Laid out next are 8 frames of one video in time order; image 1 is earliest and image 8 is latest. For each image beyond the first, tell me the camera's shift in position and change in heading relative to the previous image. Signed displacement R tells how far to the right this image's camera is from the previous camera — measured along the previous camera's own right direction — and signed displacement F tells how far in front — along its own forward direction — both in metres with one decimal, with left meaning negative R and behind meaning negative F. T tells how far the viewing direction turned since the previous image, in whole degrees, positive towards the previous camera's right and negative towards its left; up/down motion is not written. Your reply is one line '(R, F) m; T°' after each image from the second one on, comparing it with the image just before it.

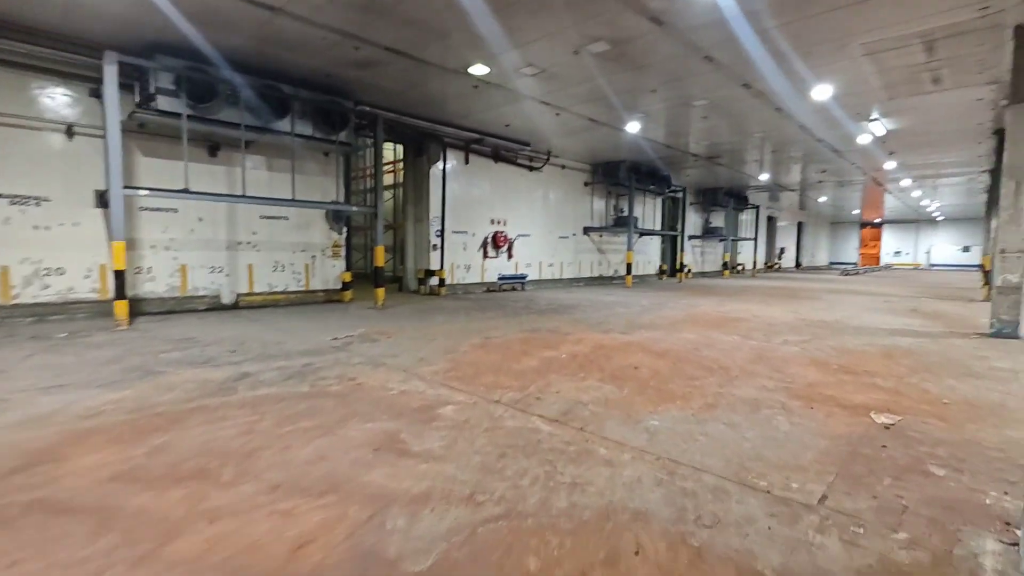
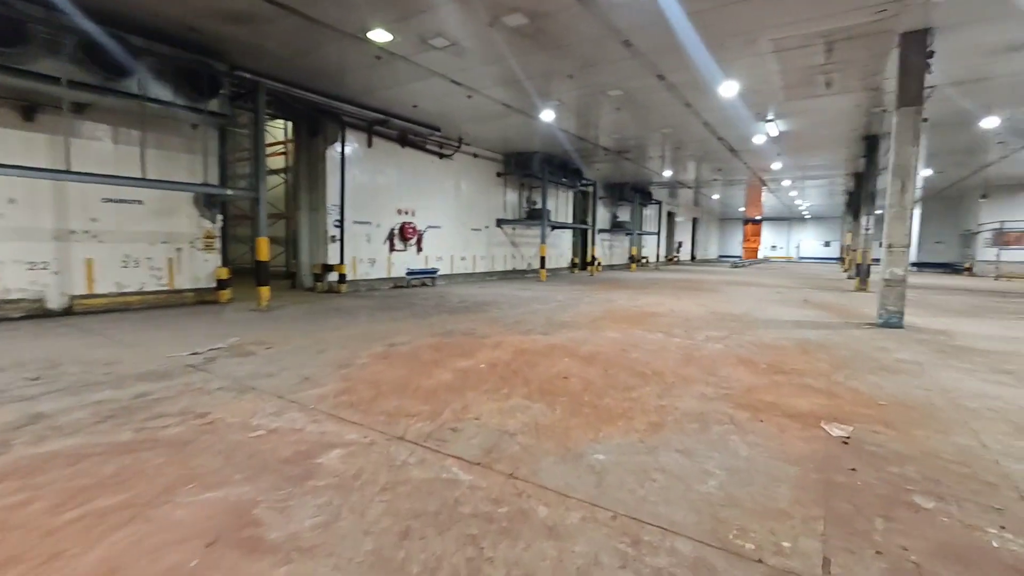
(0.0, +0.6) m; +11°
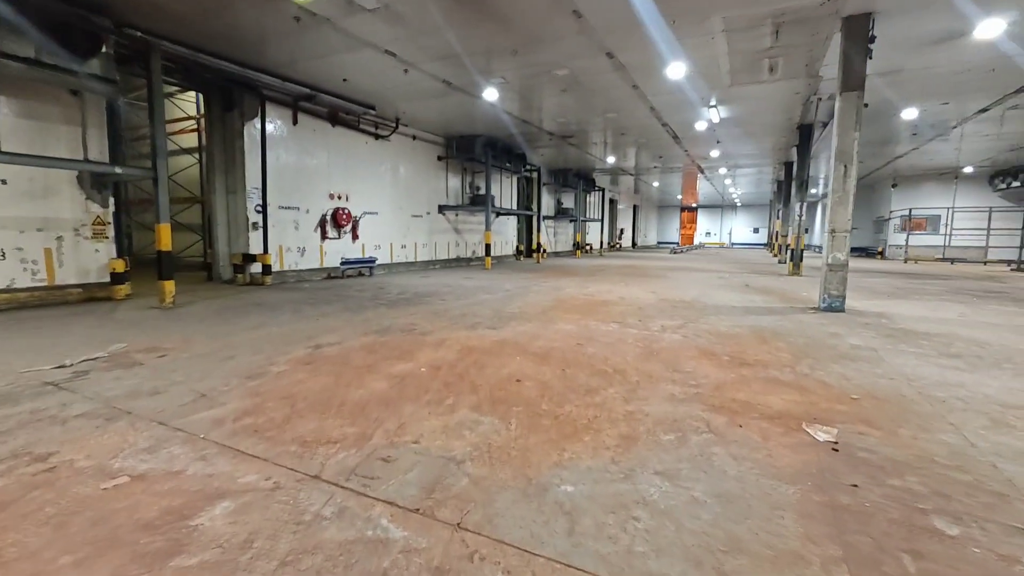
(0.0, +0.4) m; +7°
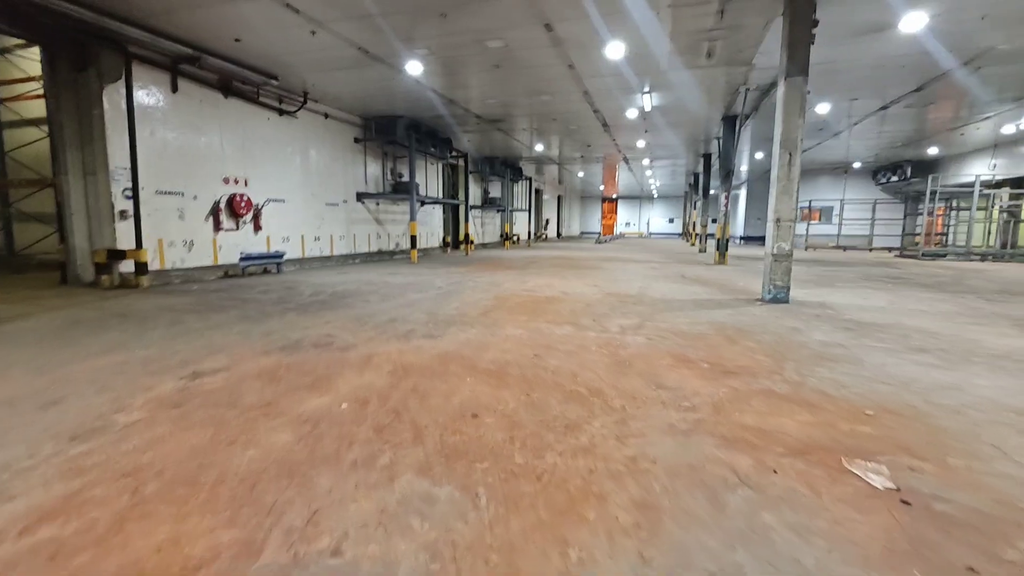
(-0.1, +0.7) m; +9°
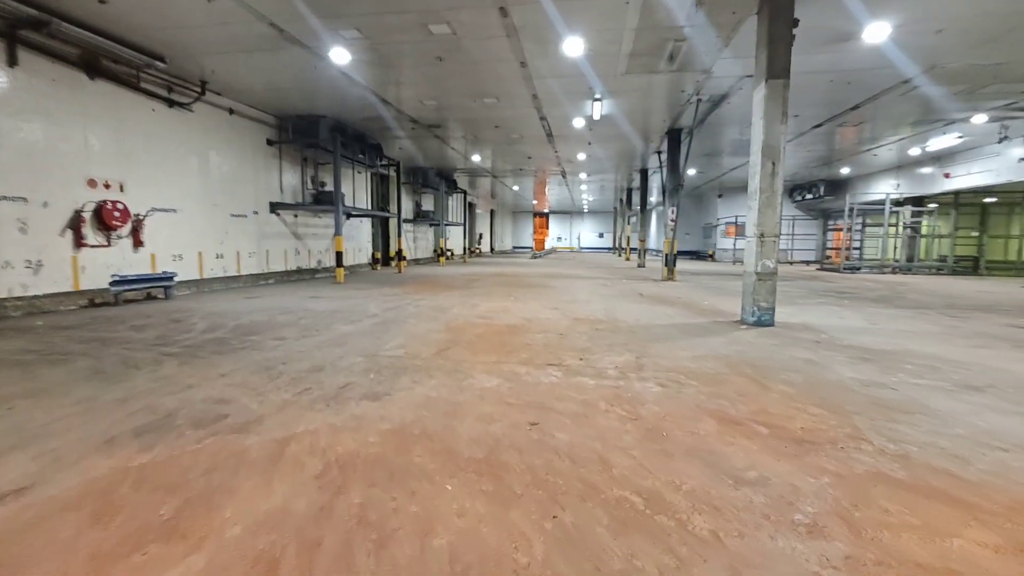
(-0.3, +1.0) m; +9°
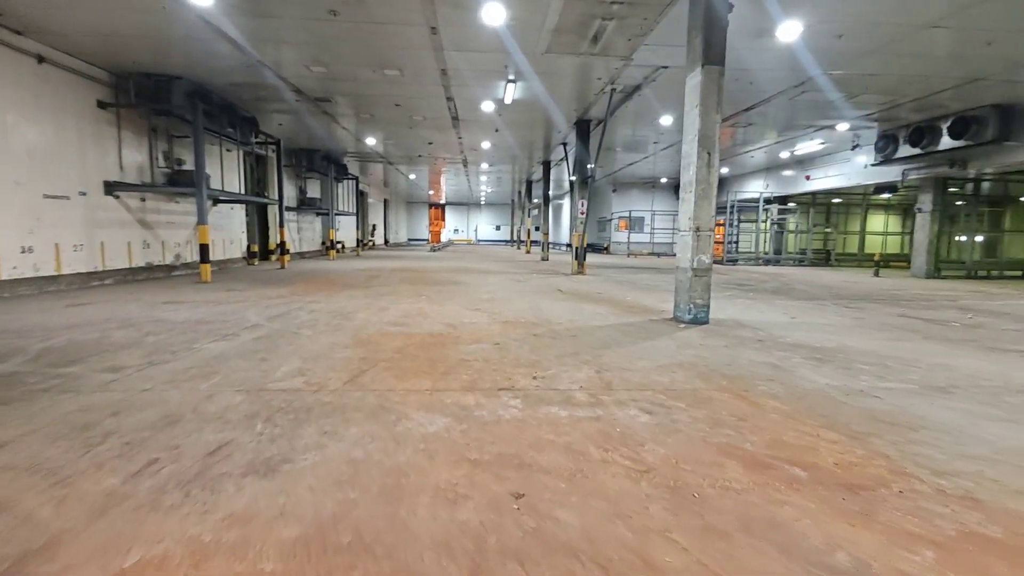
(-0.3, +0.8) m; +13°
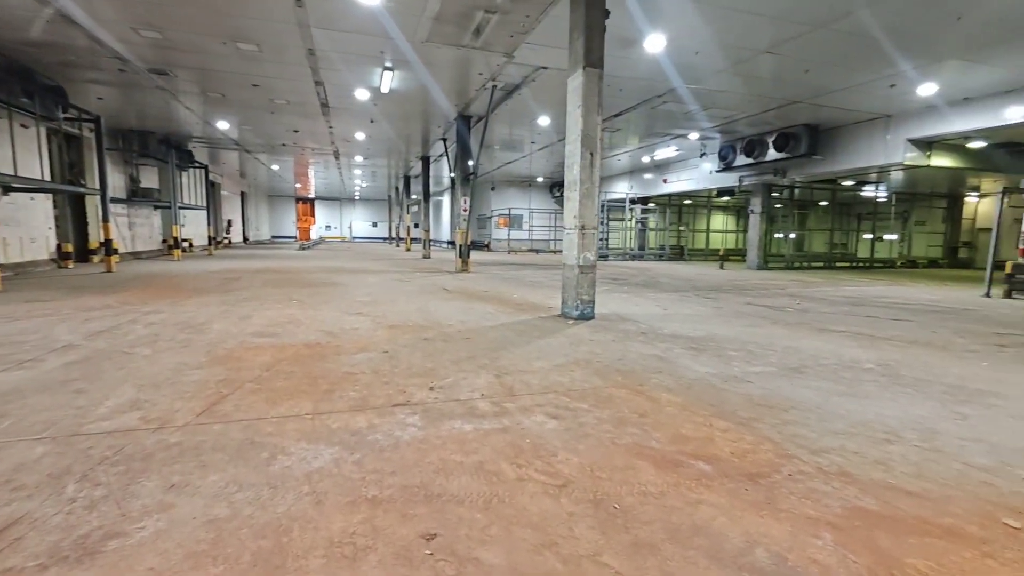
(-0.1, +0.2) m; +14°
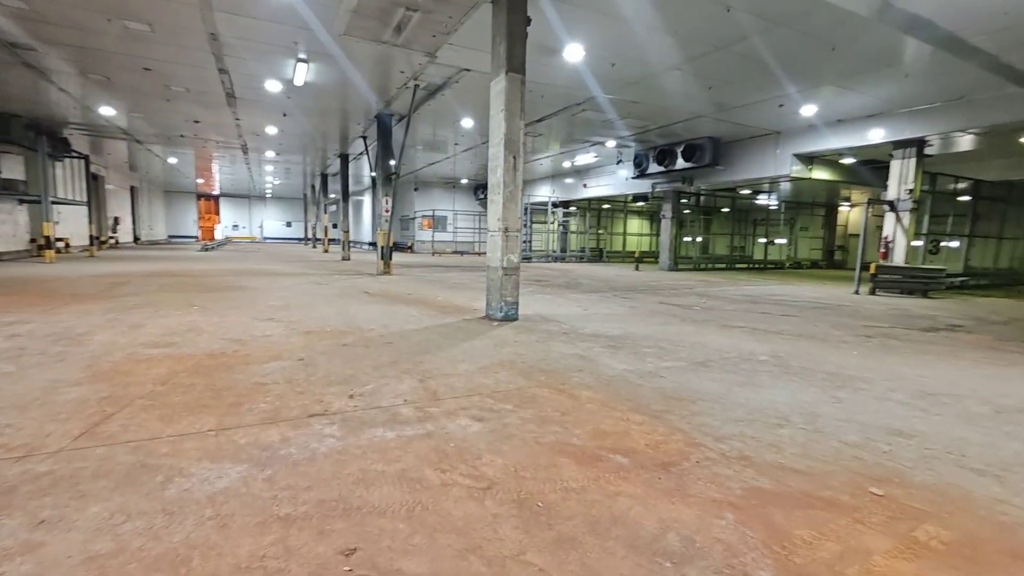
(0.0, 0.0) m; +9°
